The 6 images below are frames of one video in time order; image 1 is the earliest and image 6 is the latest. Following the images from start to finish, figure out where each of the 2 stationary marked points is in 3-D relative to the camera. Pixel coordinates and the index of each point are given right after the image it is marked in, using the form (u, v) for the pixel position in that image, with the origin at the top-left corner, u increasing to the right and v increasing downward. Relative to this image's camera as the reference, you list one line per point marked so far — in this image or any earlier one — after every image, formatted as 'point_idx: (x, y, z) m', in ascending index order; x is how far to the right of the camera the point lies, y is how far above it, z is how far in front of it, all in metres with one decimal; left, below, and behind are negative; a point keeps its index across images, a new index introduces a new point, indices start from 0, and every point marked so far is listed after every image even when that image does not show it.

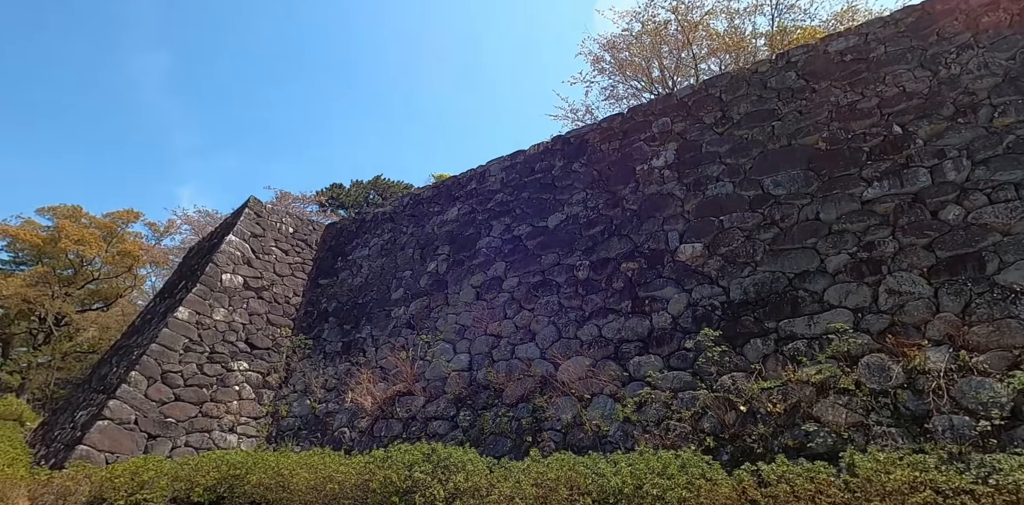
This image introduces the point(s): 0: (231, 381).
0: (-3.0, -1.3, +5.3) m
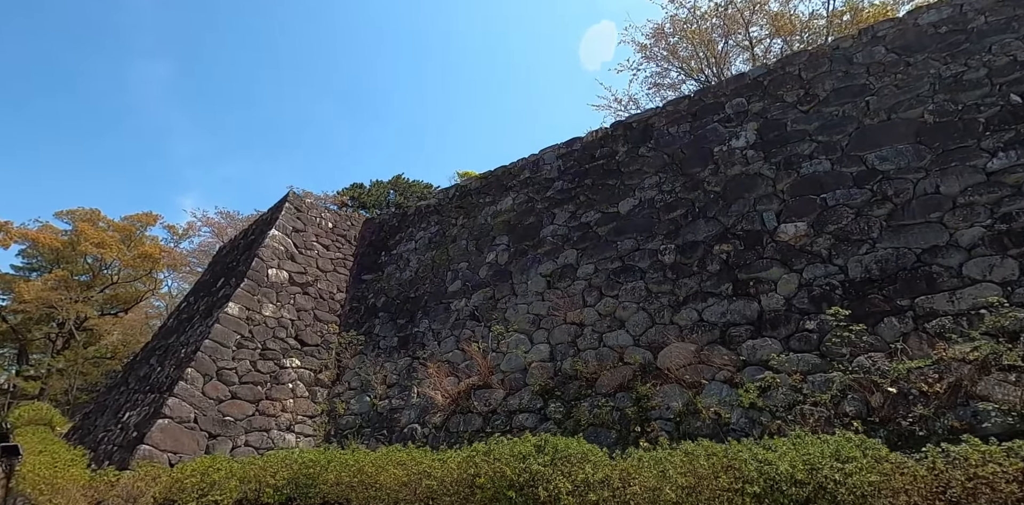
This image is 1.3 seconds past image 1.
0: (-2.3, -1.3, +5.1) m
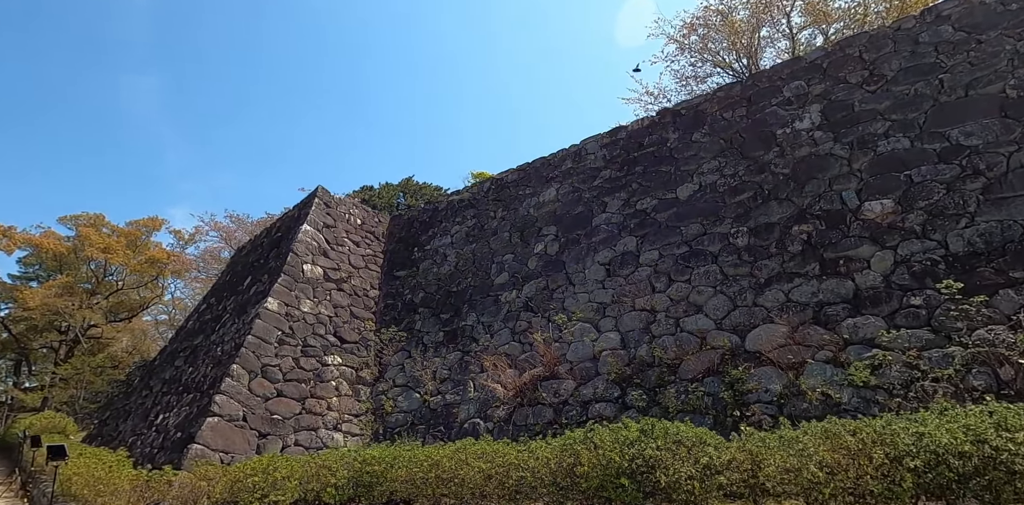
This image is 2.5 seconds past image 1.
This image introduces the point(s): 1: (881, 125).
0: (-1.8, -1.2, +4.9) m
1: (+2.8, +1.0, +3.8) m
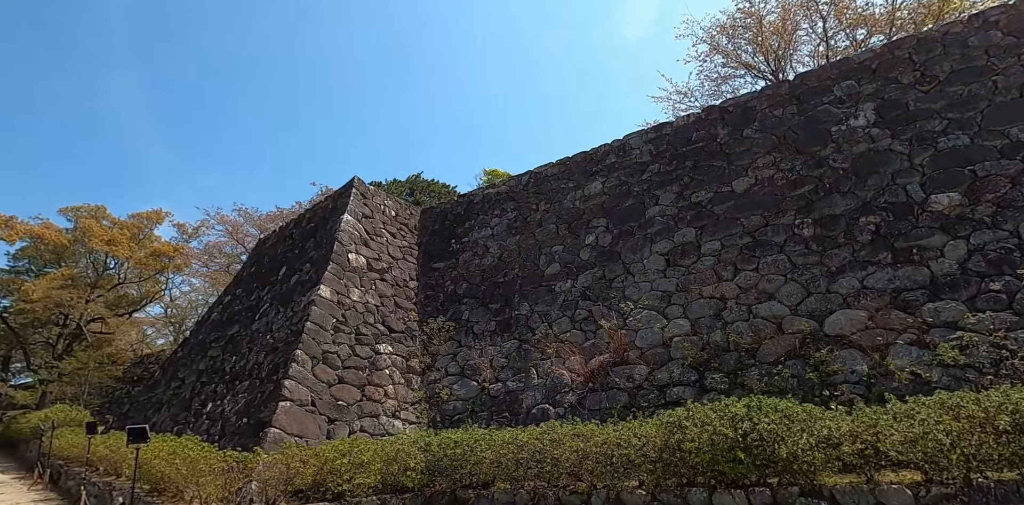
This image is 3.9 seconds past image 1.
0: (-1.3, -1.1, +4.9) m
1: (+3.4, +1.0, +4.0) m
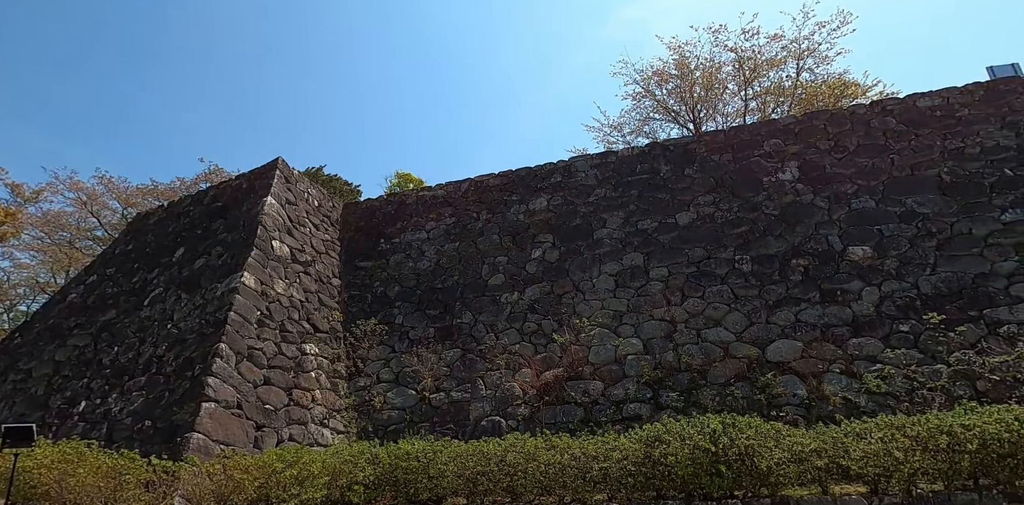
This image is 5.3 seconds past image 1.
0: (-1.8, -1.0, +4.4) m
1: (+3.1, +0.6, +4.7) m
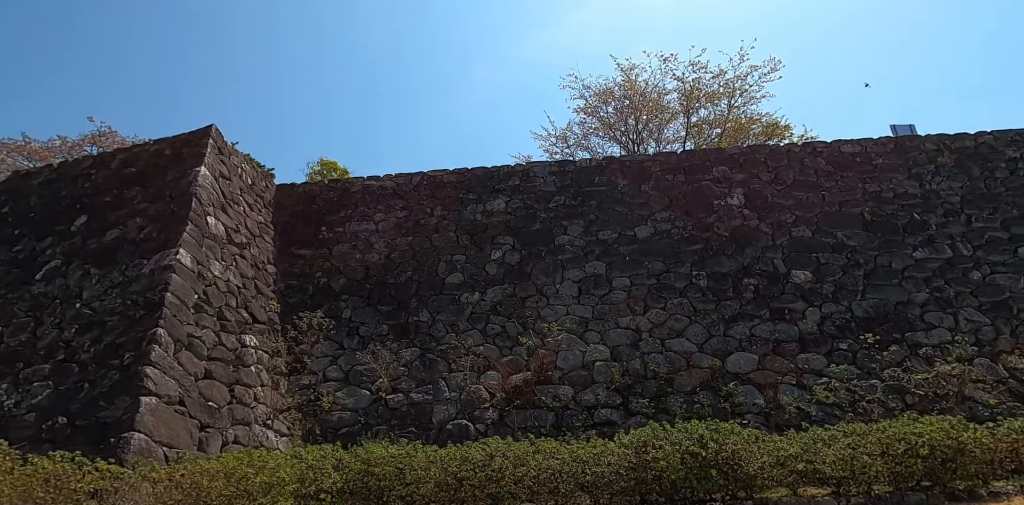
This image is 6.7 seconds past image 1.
0: (-2.0, -0.8, +3.9) m
1: (+2.8, +0.4, +5.1) m
